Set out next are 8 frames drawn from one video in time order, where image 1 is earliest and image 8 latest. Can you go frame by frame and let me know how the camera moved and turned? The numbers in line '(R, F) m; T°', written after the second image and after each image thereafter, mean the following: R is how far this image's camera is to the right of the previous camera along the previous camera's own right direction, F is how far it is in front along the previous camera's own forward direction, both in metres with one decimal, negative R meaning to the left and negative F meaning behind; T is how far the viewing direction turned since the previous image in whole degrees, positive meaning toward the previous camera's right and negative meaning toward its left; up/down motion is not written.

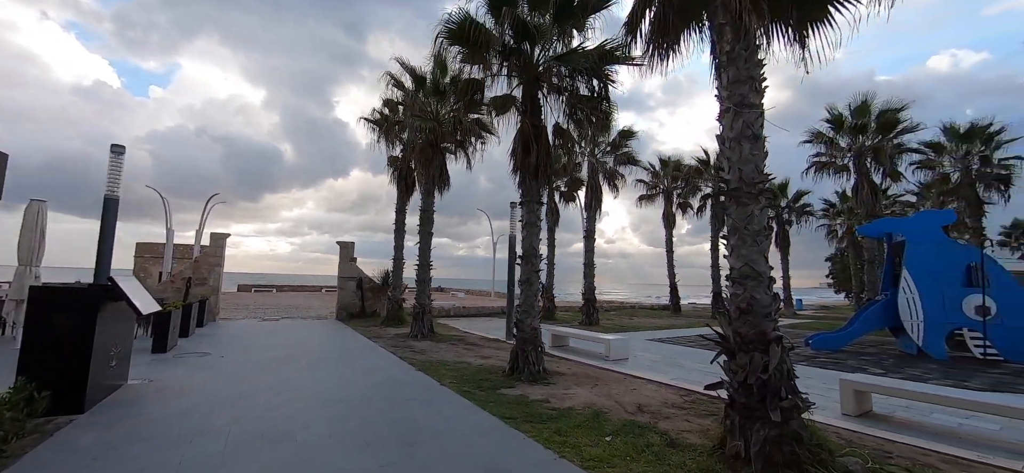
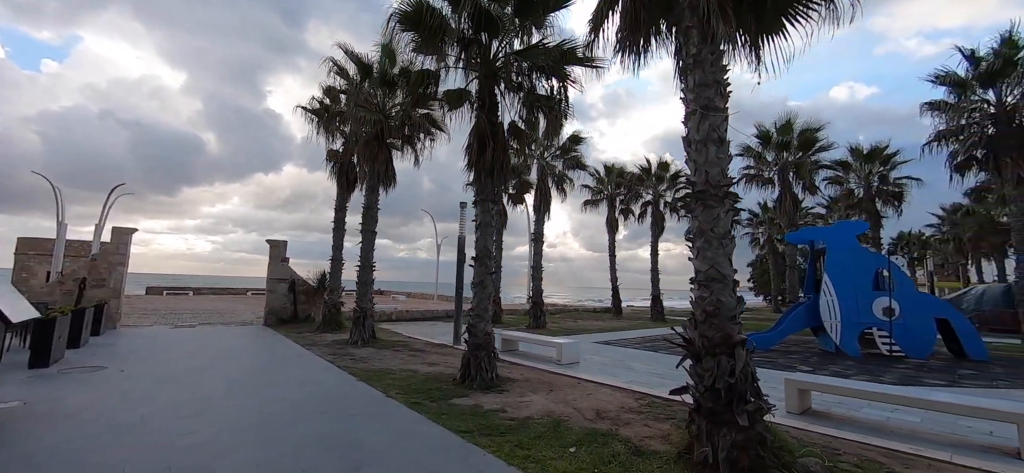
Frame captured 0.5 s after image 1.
(-0.2, +0.3) m; +8°
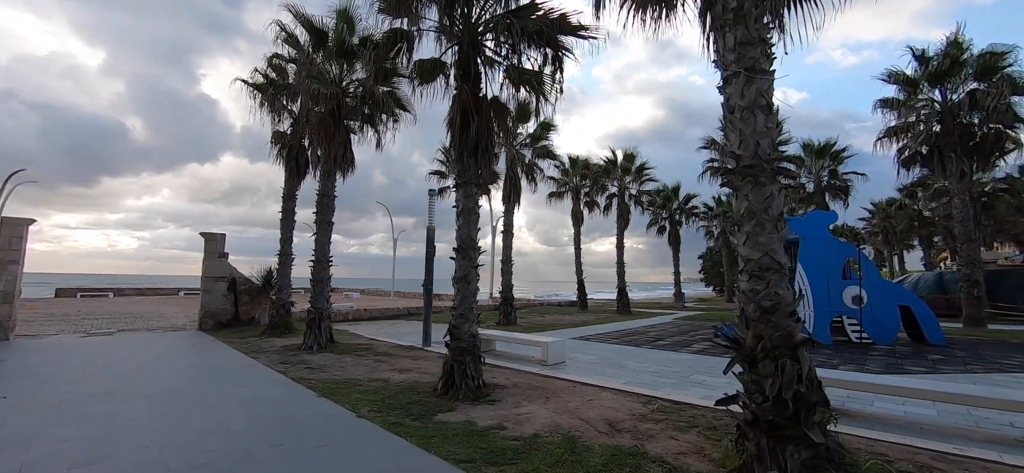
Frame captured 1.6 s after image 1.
(-0.5, +0.8) m; +6°
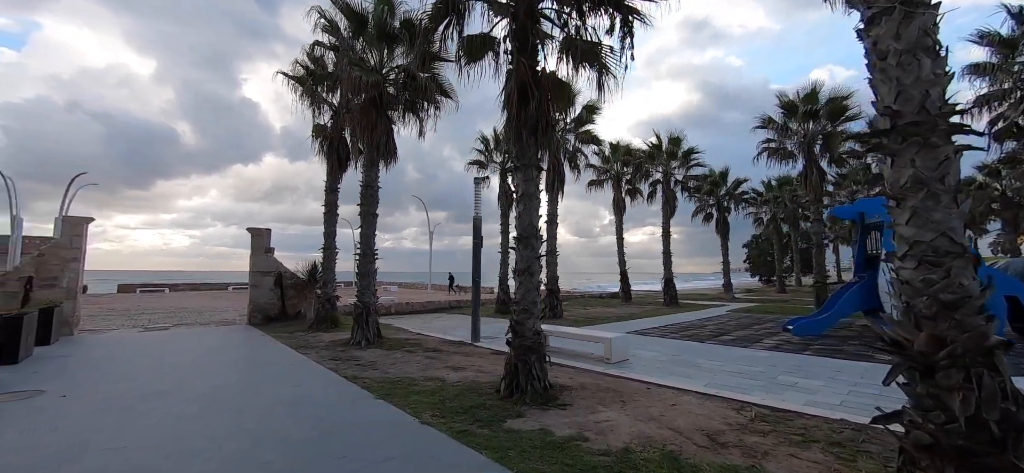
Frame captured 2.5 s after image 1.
(-0.5, +0.5) m; -4°
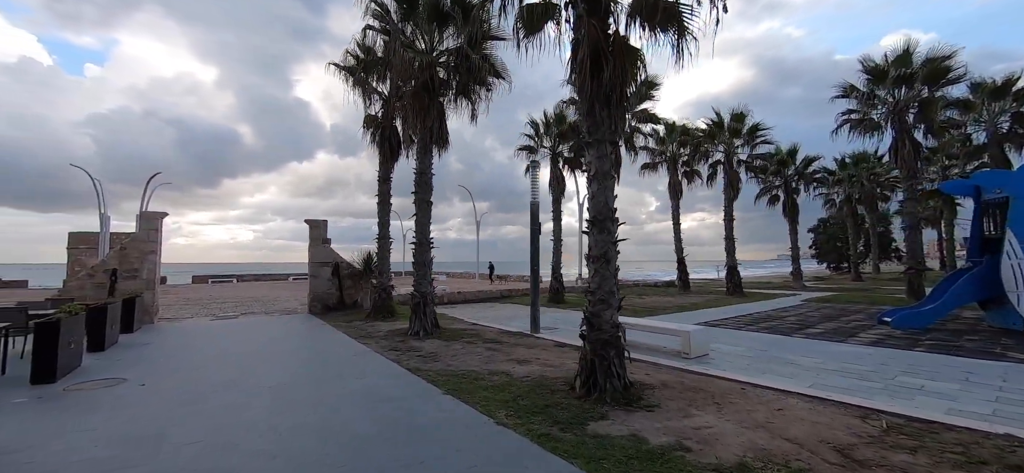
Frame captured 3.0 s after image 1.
(-0.4, +0.4) m; -6°
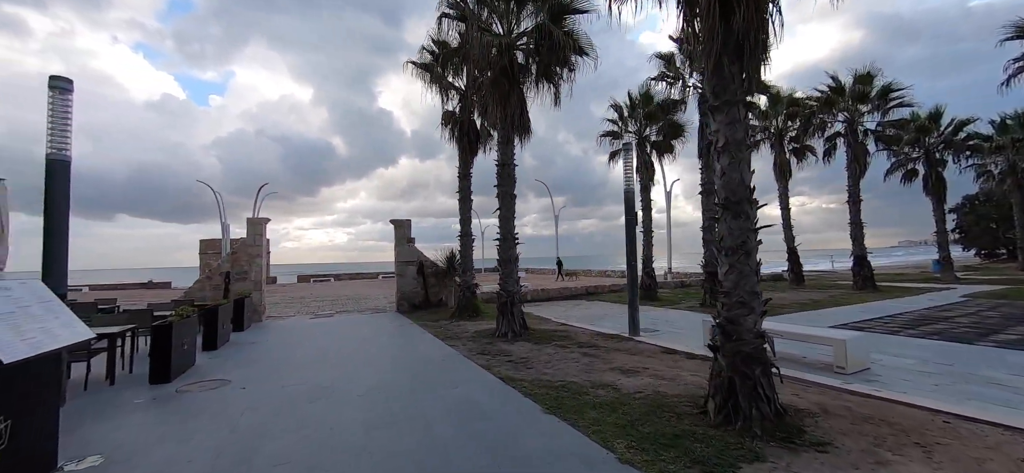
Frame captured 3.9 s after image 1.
(-0.3, +0.7) m; -10°
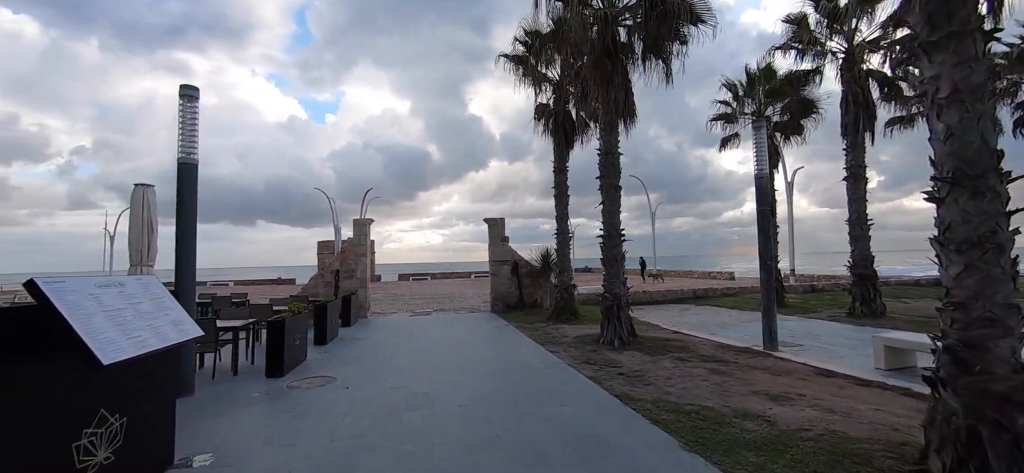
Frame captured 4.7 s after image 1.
(-0.3, +0.6) m; -12°
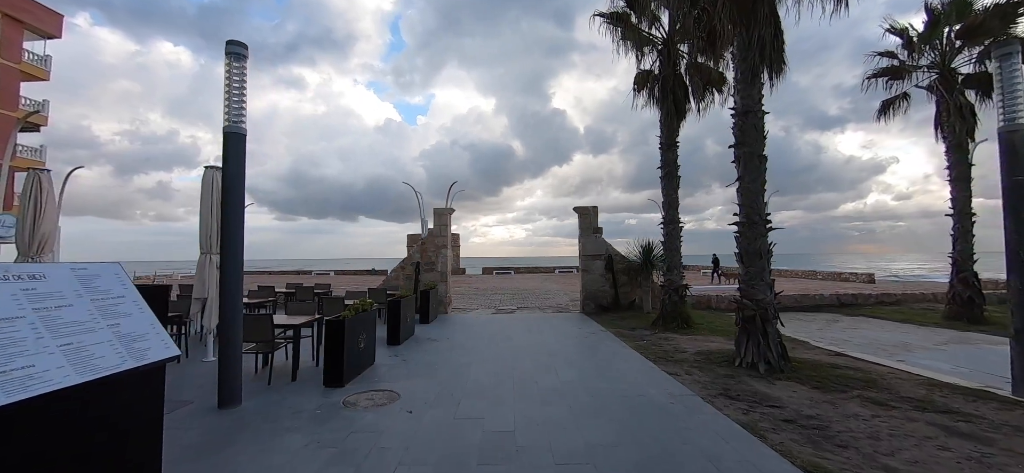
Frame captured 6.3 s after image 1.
(-0.3, +1.4) m; -11°
